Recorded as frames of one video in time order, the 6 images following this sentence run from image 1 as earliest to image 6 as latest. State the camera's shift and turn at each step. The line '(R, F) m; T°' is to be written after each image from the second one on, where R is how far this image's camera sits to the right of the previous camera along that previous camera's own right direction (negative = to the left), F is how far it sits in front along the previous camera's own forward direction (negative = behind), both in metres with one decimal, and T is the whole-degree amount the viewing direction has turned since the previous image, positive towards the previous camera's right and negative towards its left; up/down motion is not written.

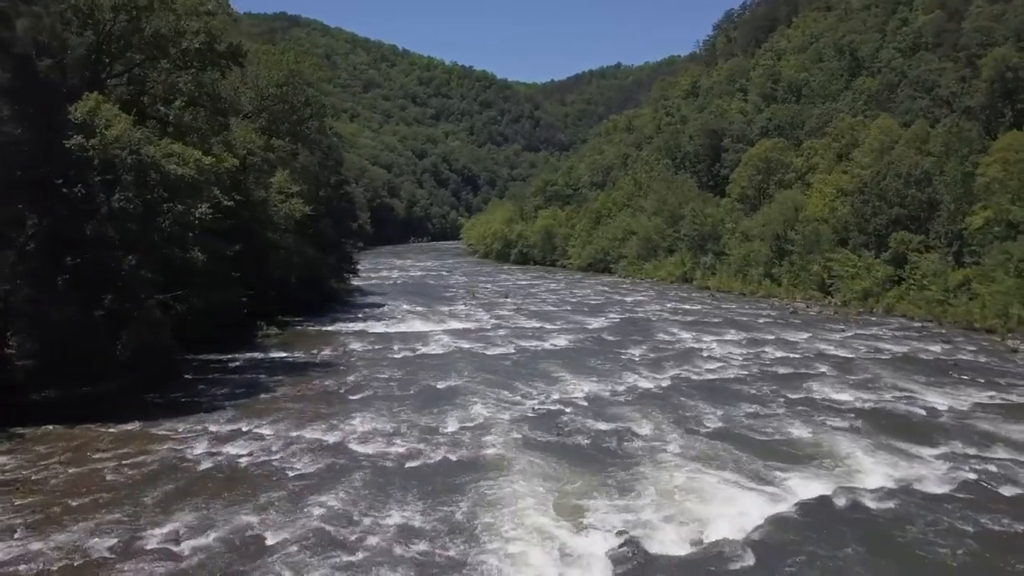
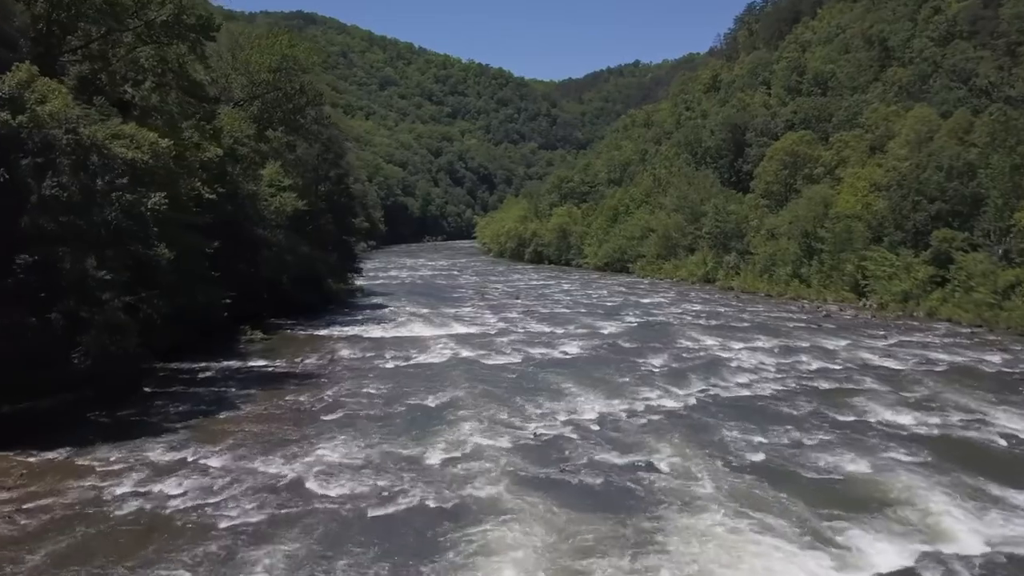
(+0.4, +3.0) m; -1°
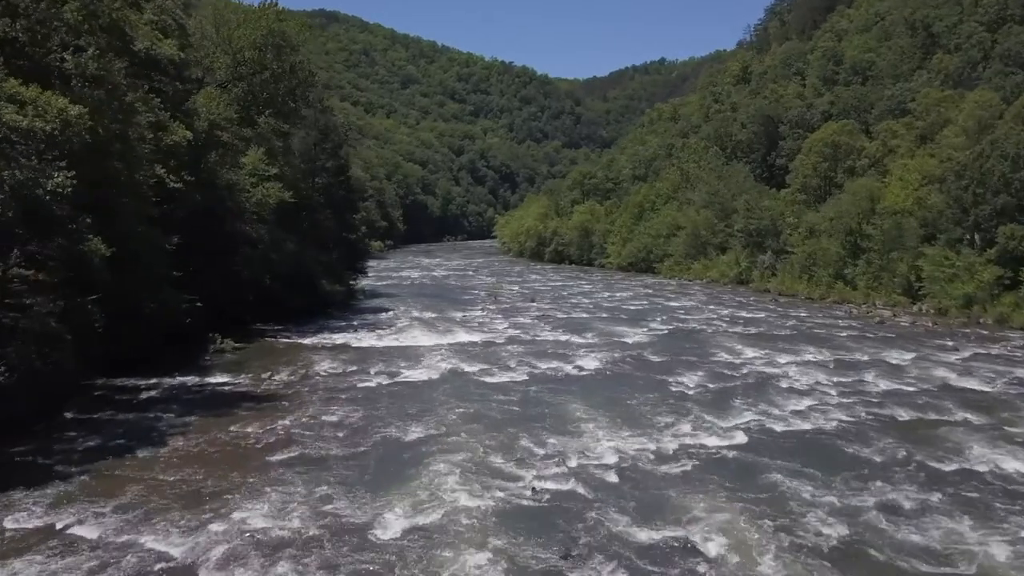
(+0.5, +4.1) m; -2°
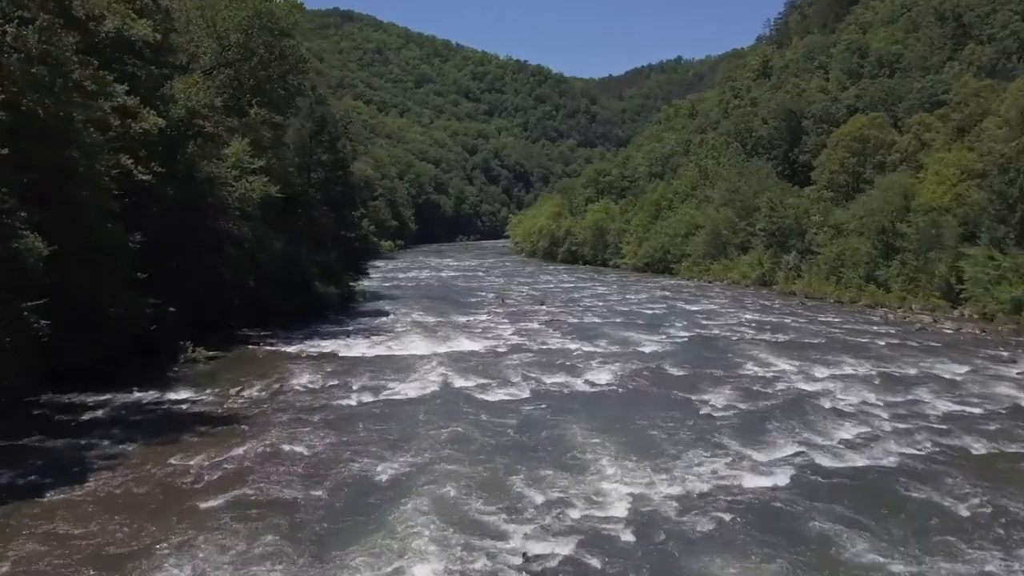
(+0.3, +2.7) m; -1°
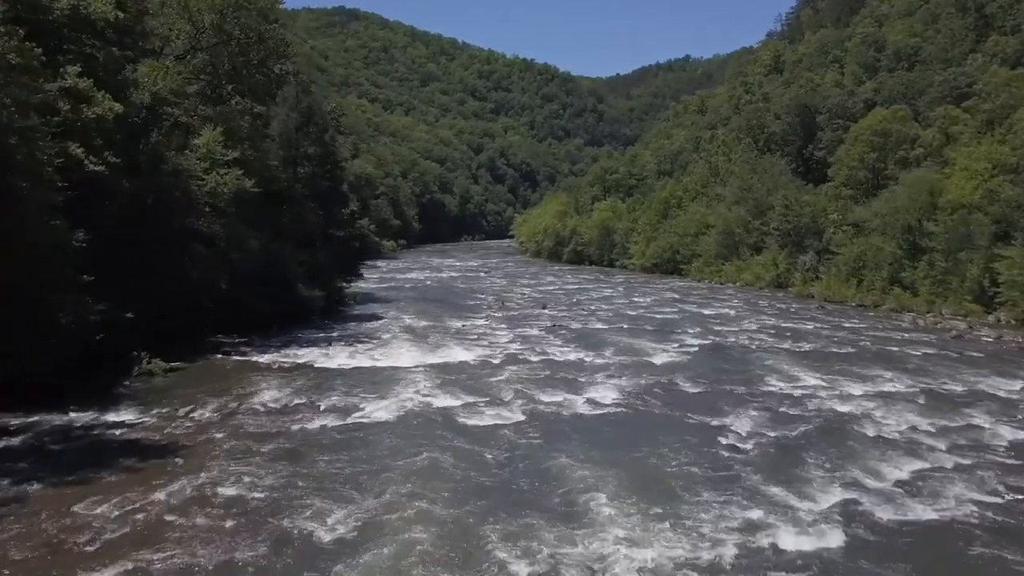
(+0.3, +2.6) m; 0°
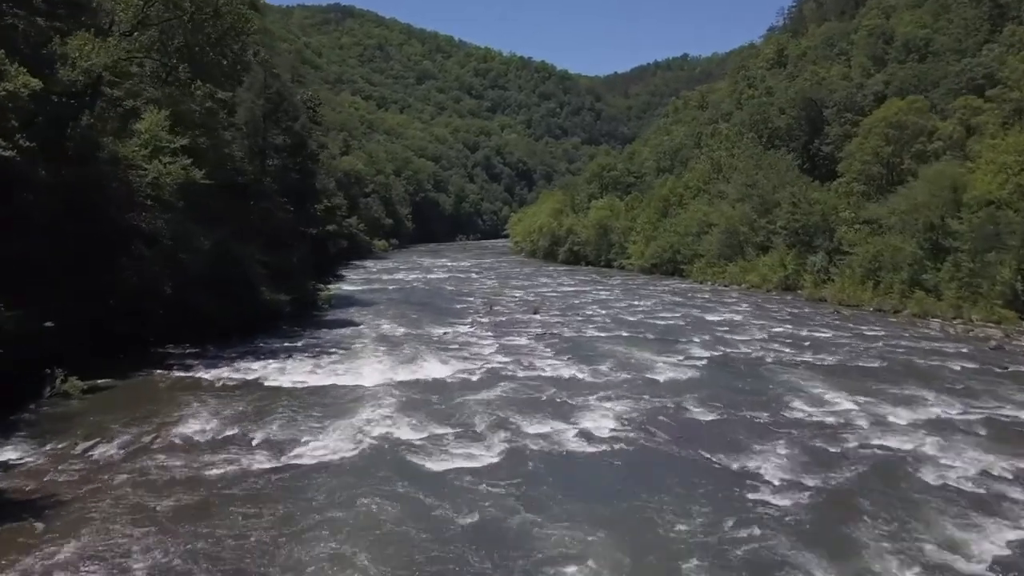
(+0.4, +3.2) m; 0°
